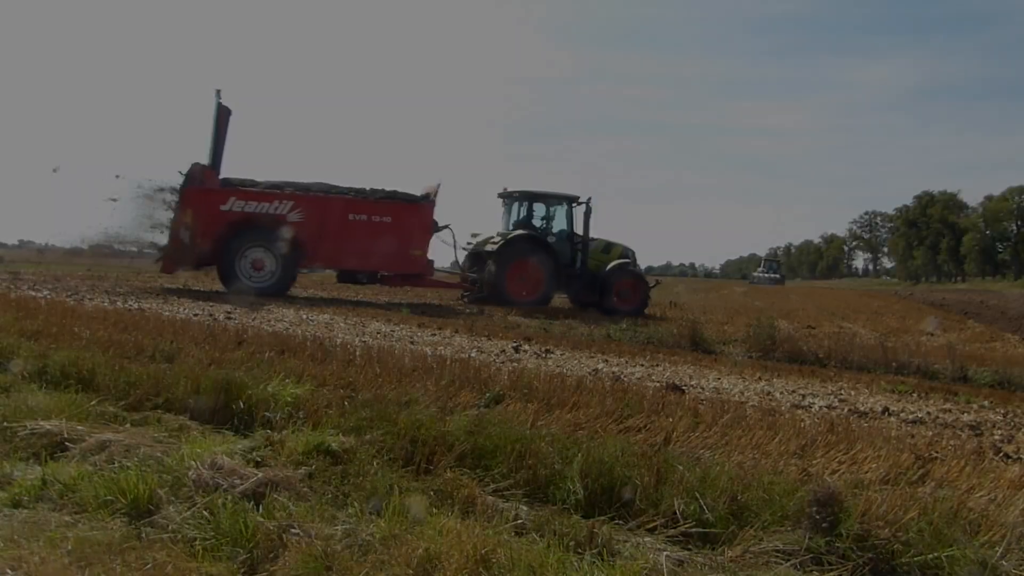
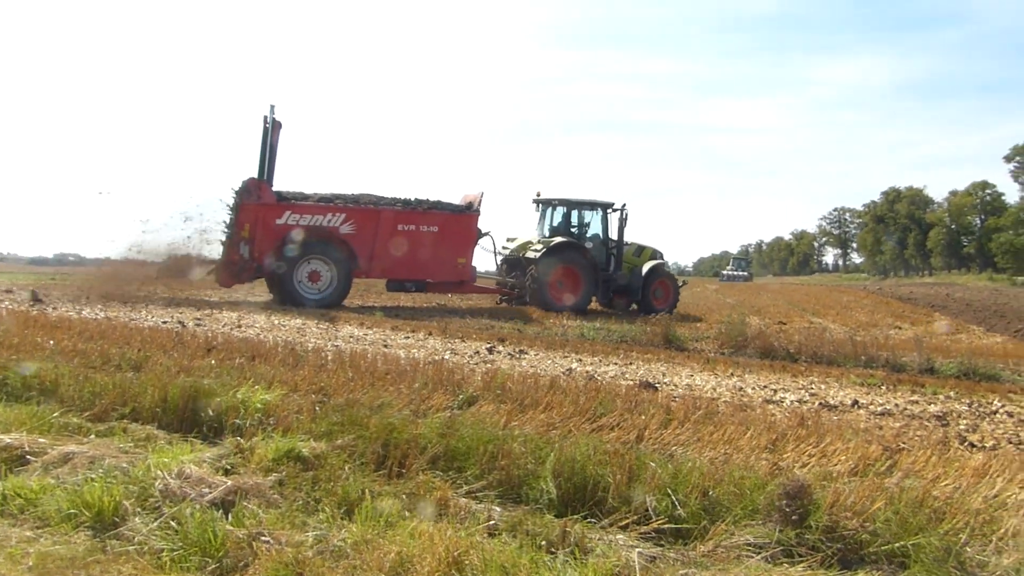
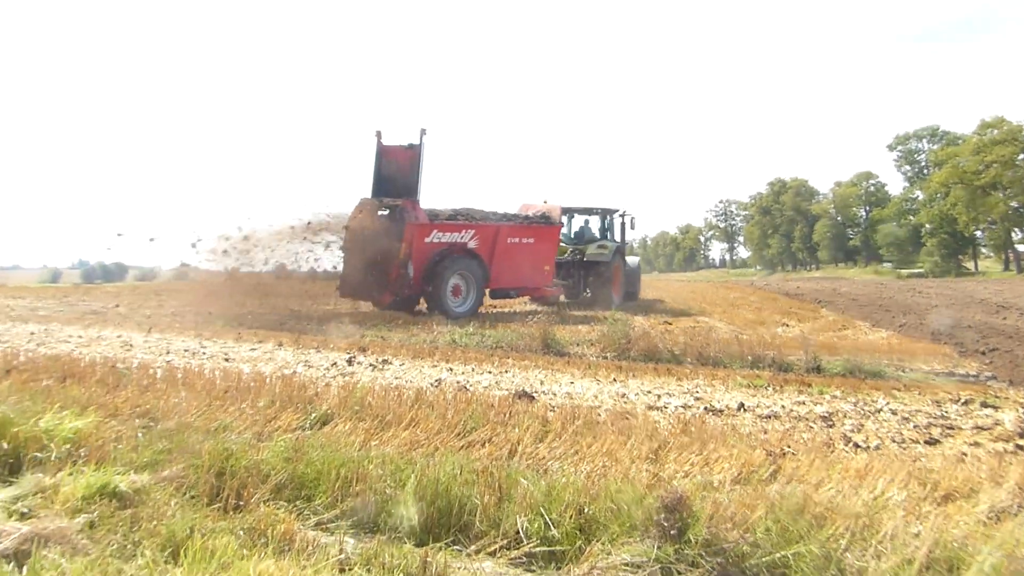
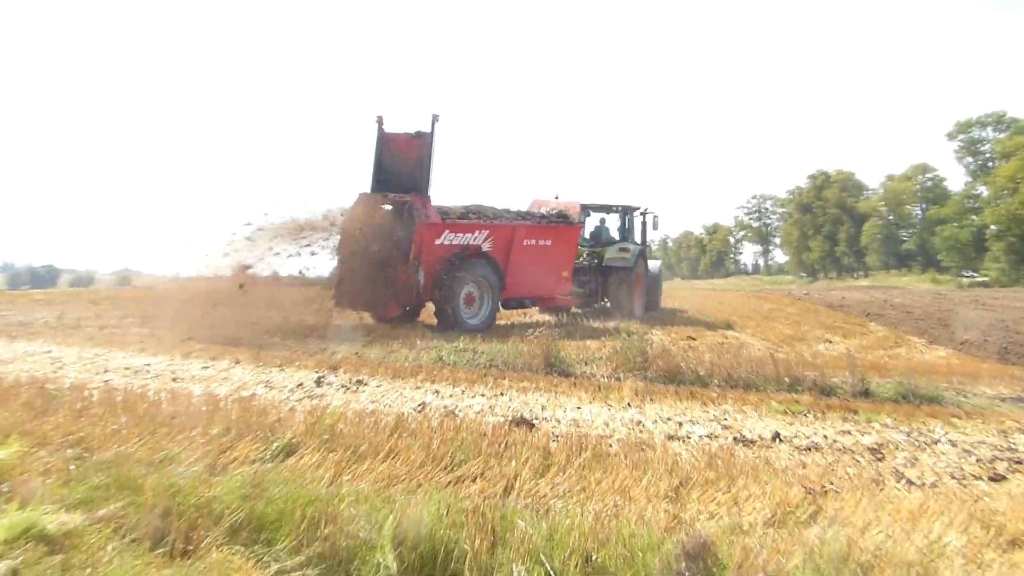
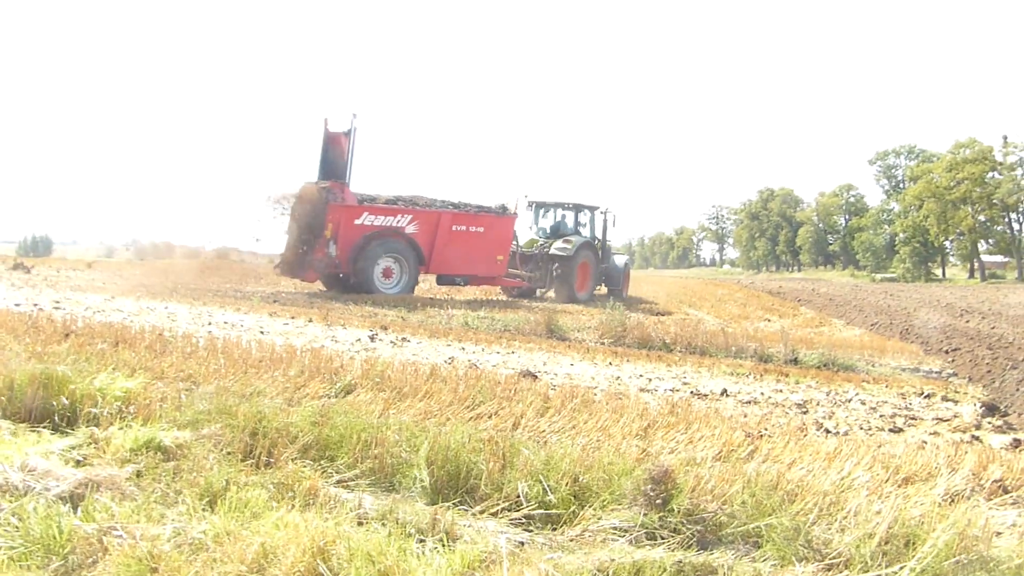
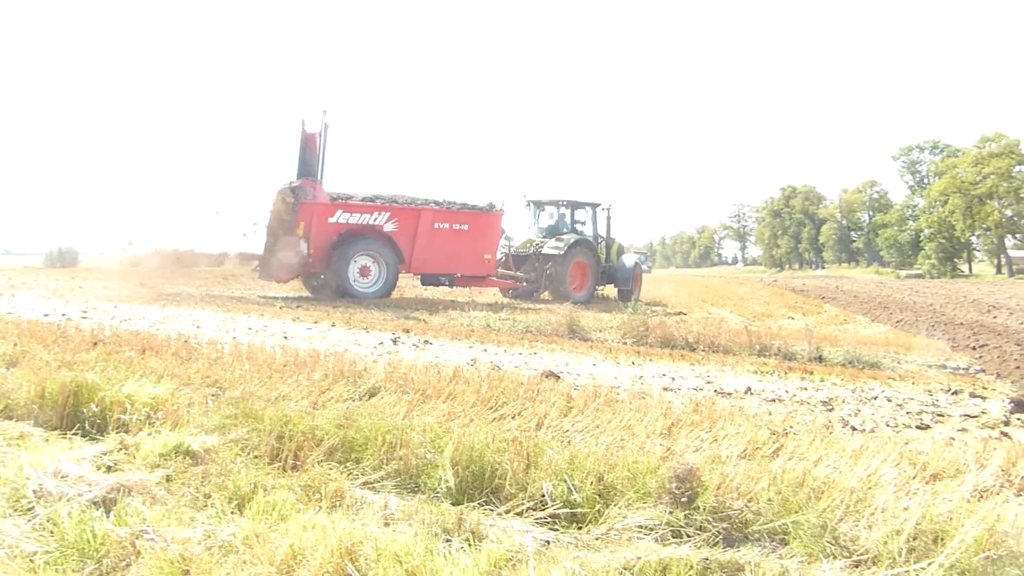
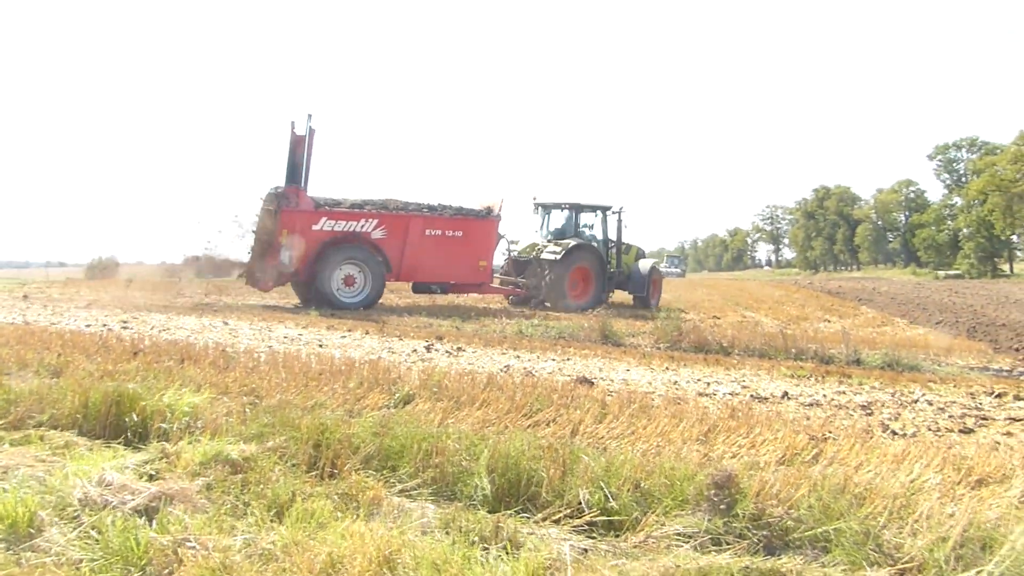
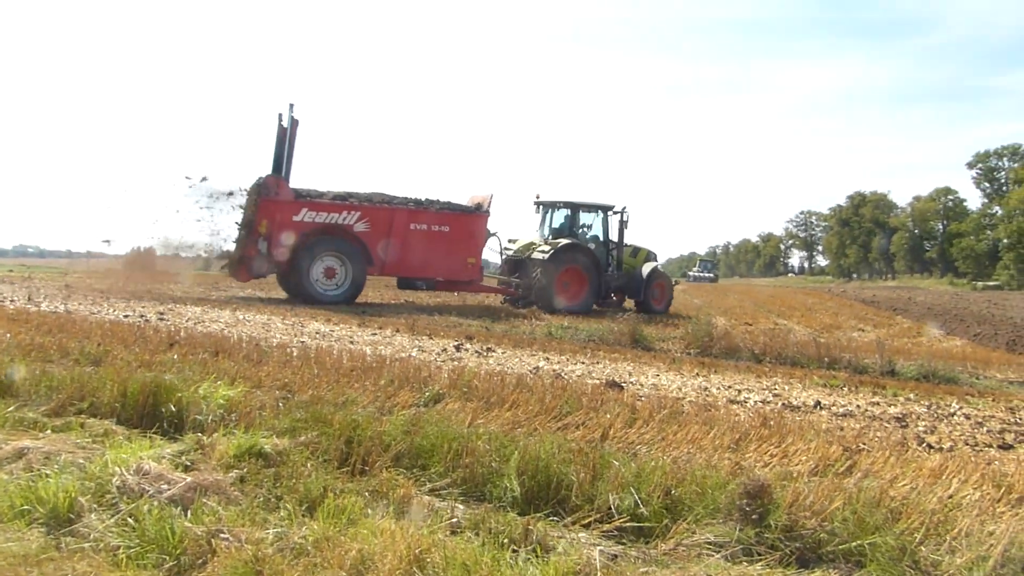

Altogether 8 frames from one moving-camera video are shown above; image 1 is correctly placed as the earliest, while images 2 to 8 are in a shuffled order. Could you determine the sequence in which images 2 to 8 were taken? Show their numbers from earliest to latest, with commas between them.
2, 8, 7, 6, 5, 3, 4
